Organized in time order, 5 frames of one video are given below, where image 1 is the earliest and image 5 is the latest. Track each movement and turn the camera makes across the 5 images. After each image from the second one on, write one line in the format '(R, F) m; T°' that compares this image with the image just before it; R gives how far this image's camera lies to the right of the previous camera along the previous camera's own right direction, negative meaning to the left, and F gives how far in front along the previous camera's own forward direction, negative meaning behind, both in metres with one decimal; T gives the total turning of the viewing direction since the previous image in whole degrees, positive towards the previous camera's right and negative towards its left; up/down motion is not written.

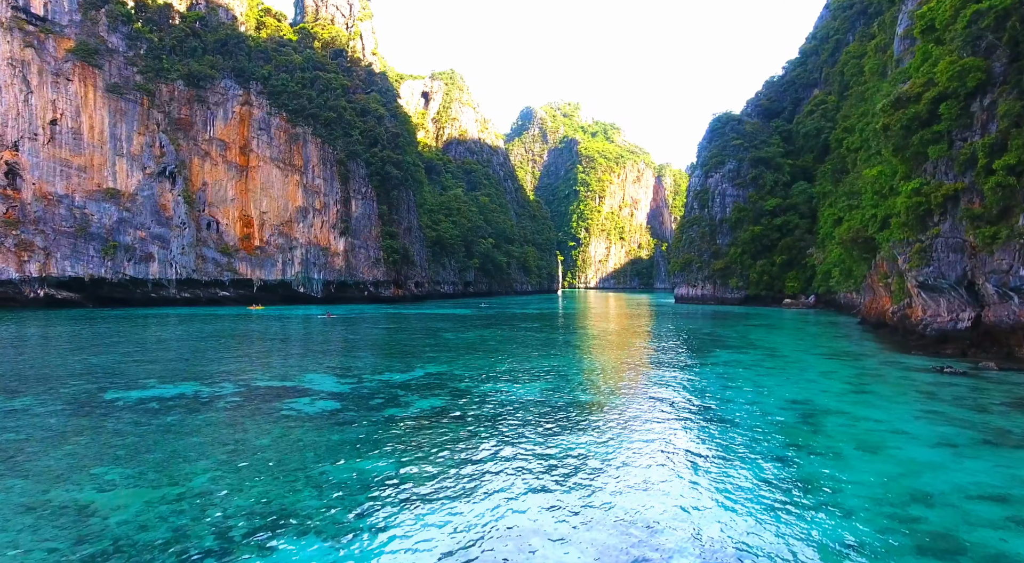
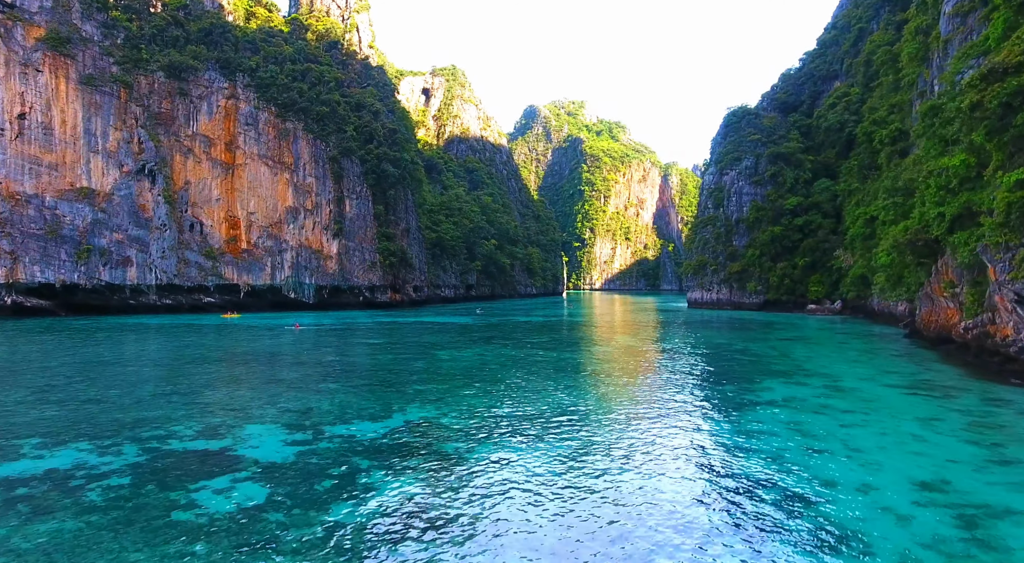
(0.0, +2.6) m; 0°
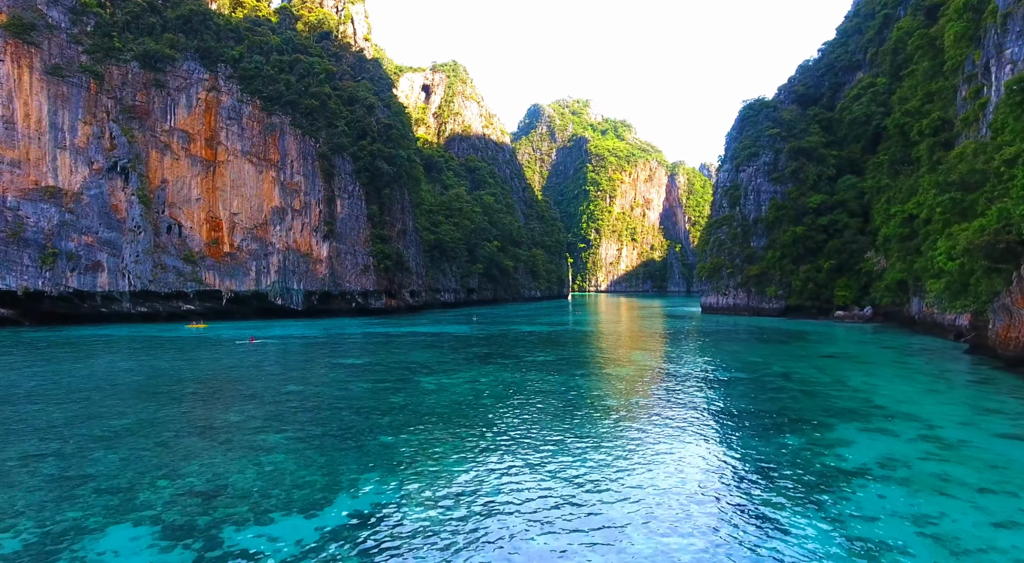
(+0.1, +2.7) m; 0°
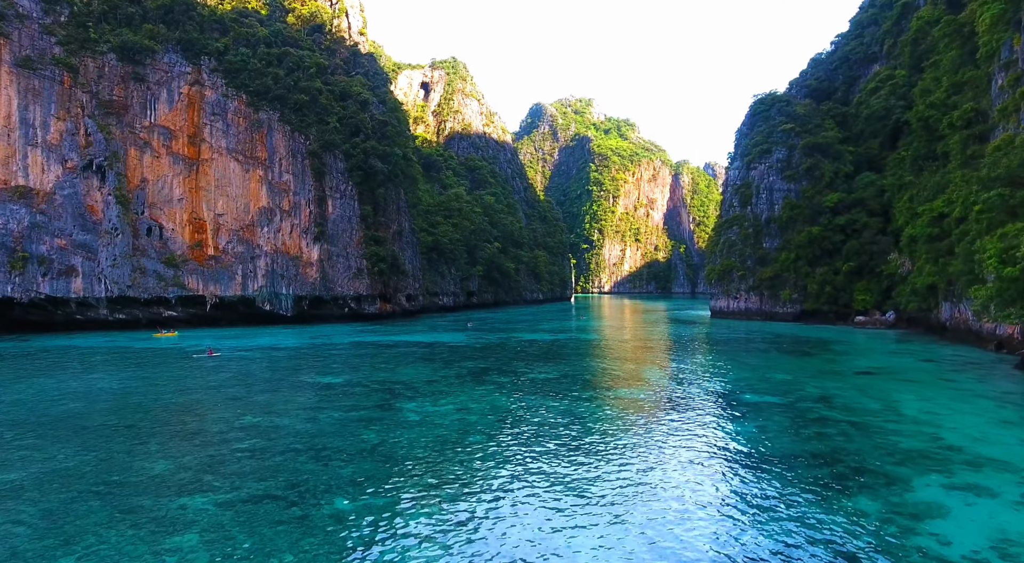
(+0.1, +1.9) m; 0°
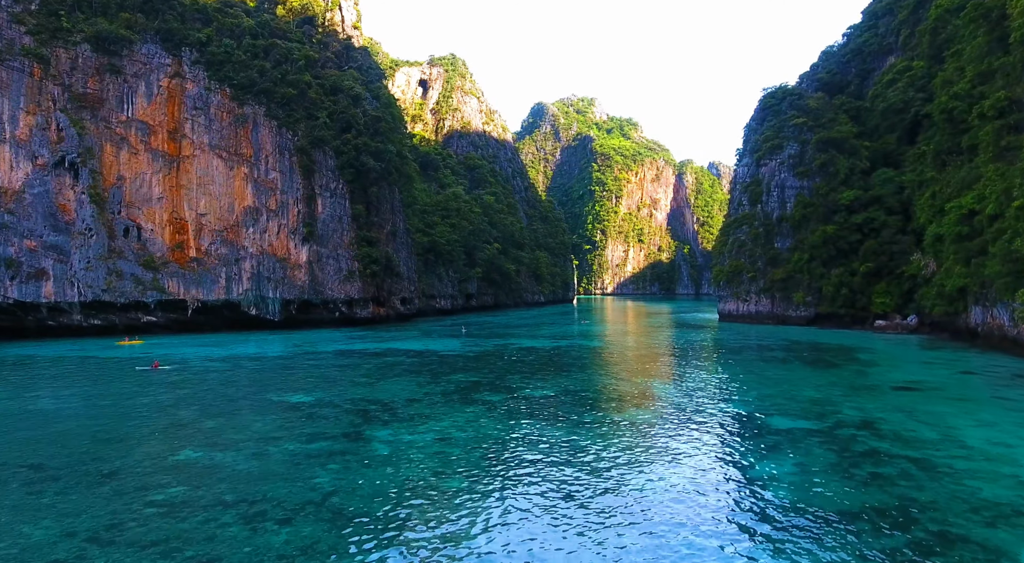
(+0.2, +1.8) m; 0°
